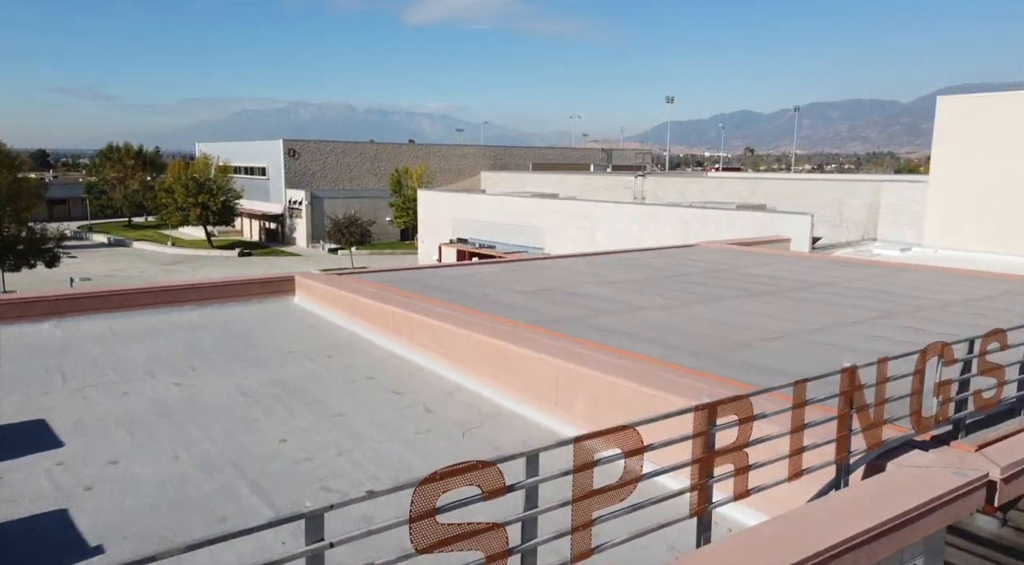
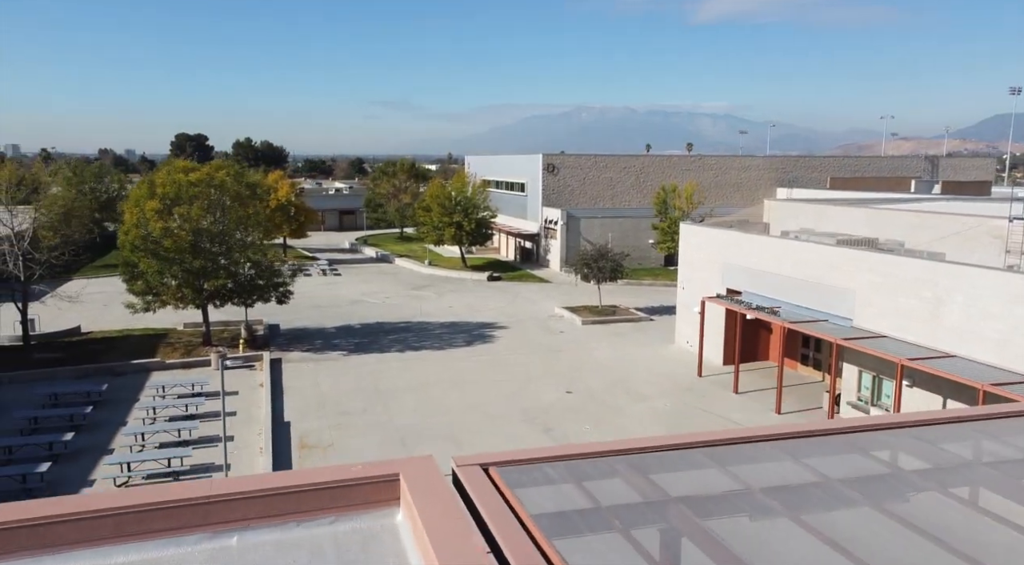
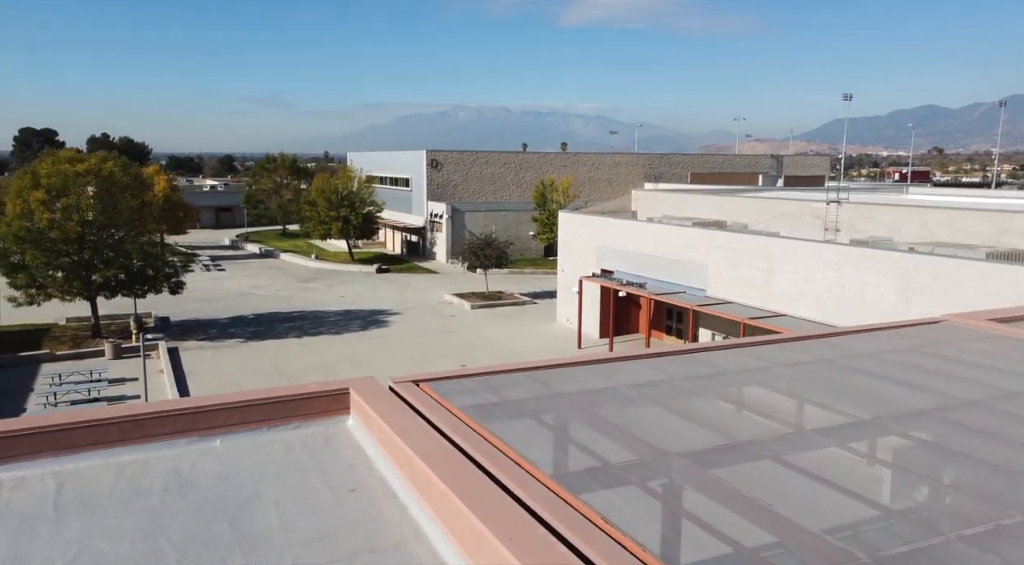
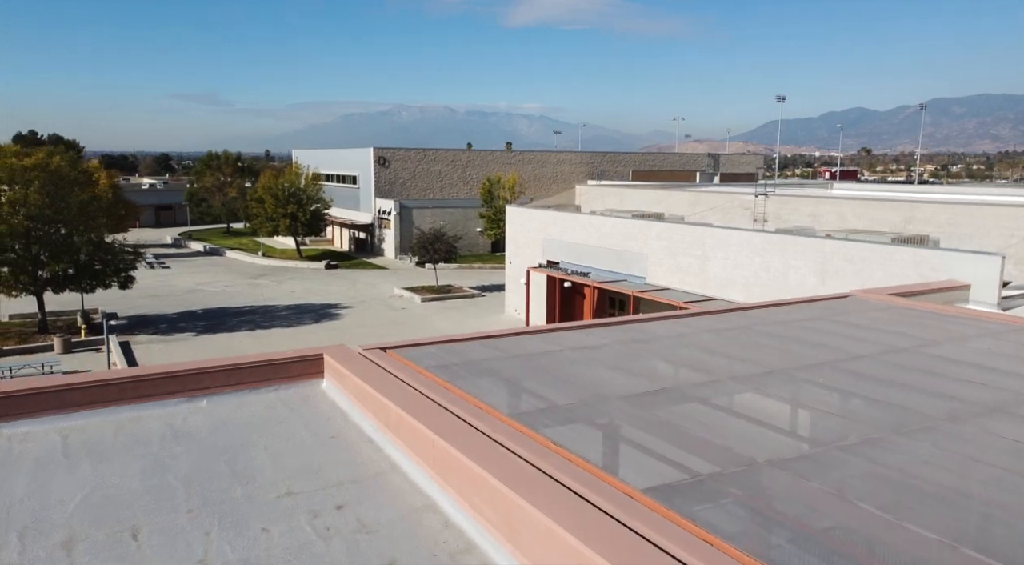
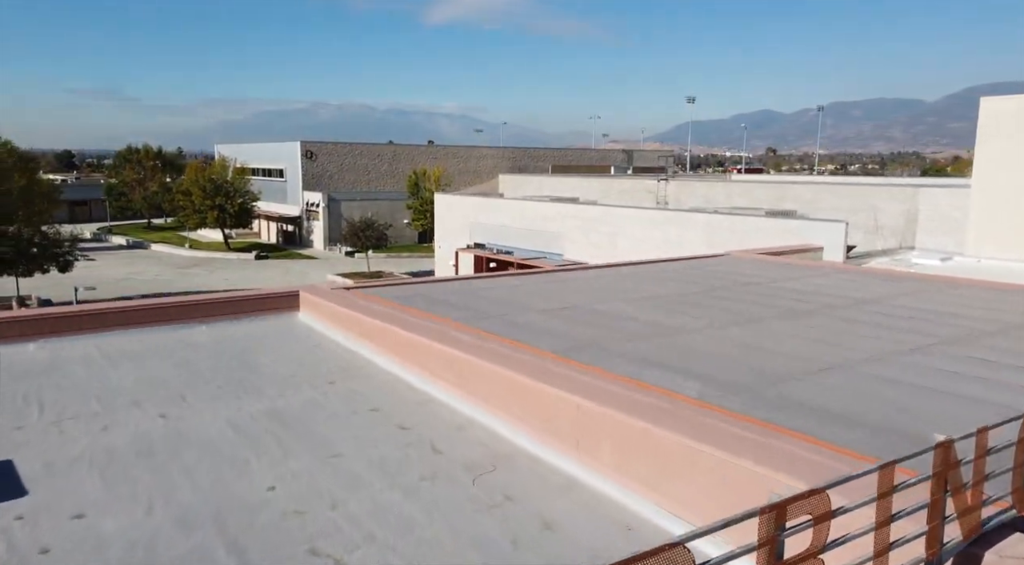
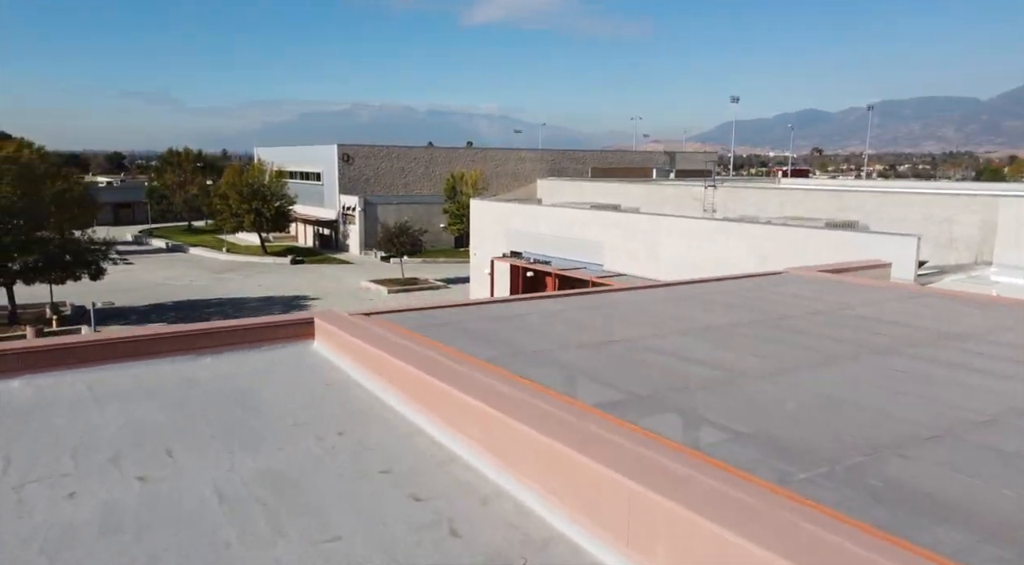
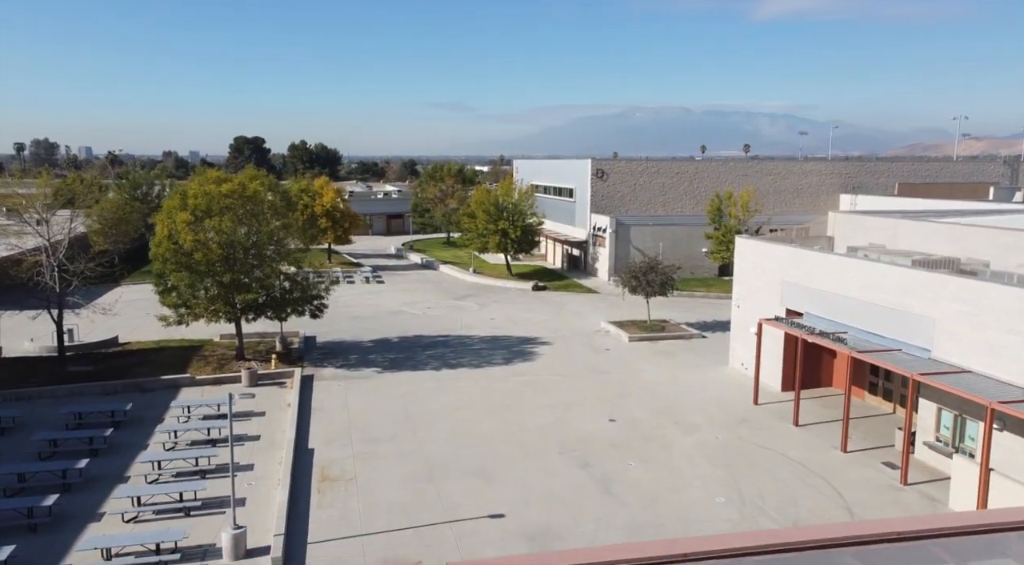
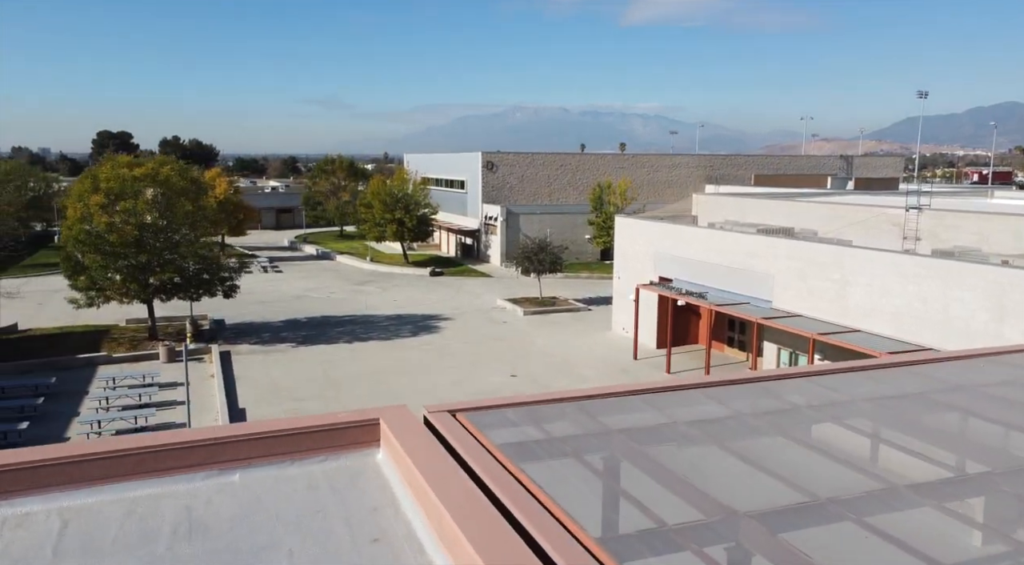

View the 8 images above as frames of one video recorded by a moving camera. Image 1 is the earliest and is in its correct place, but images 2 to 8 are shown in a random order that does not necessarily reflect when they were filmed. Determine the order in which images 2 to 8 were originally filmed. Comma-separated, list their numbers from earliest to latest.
5, 6, 4, 3, 8, 2, 7
